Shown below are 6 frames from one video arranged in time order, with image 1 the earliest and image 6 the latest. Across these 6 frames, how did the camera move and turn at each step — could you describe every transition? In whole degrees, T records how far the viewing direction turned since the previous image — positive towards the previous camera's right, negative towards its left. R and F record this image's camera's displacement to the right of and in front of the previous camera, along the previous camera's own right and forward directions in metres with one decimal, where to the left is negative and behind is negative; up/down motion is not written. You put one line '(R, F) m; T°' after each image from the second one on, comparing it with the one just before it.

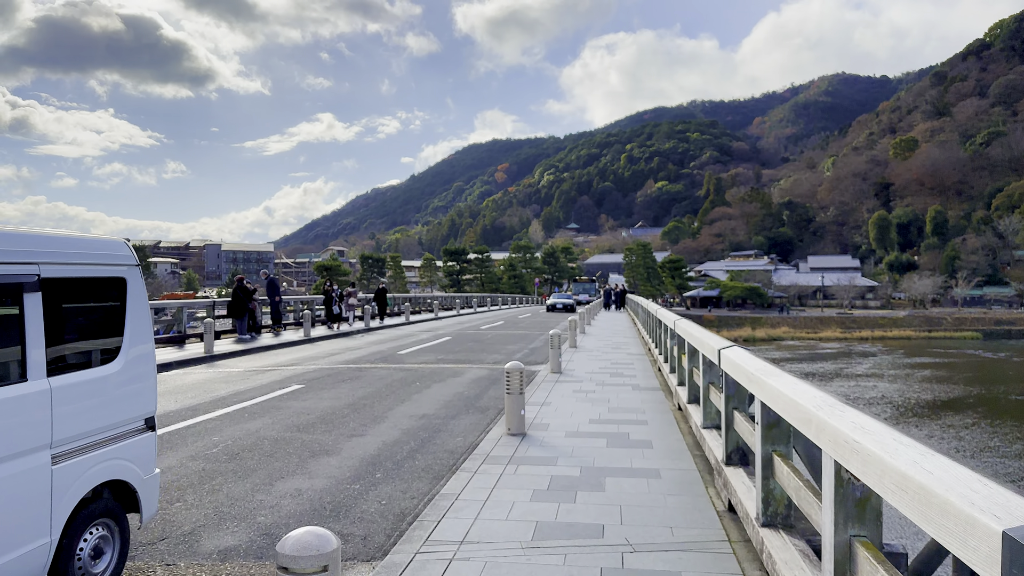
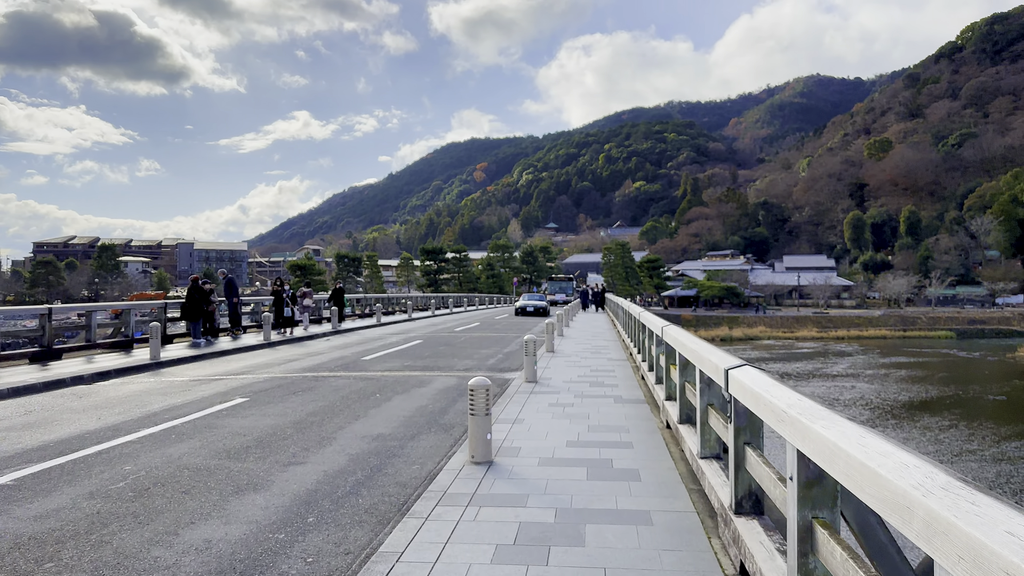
(+0.1, +0.7) m; +2°
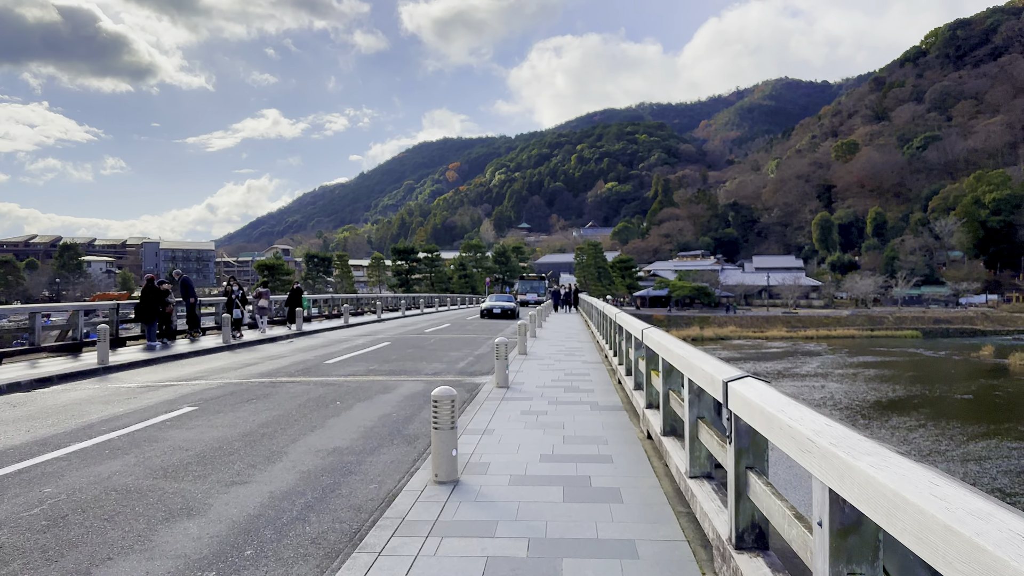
(0.0, +0.4) m; +3°
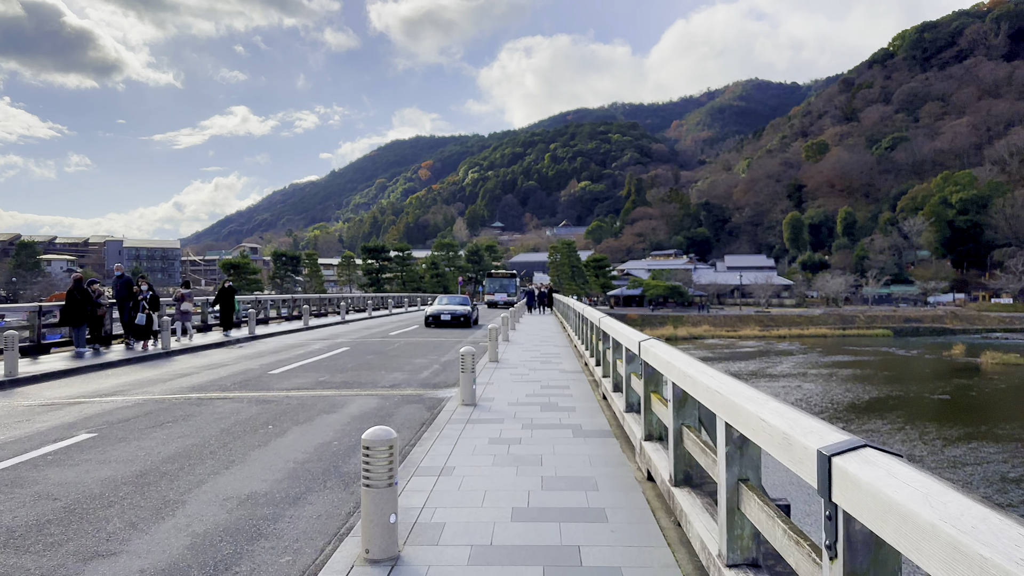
(+0.1, +1.1) m; +3°
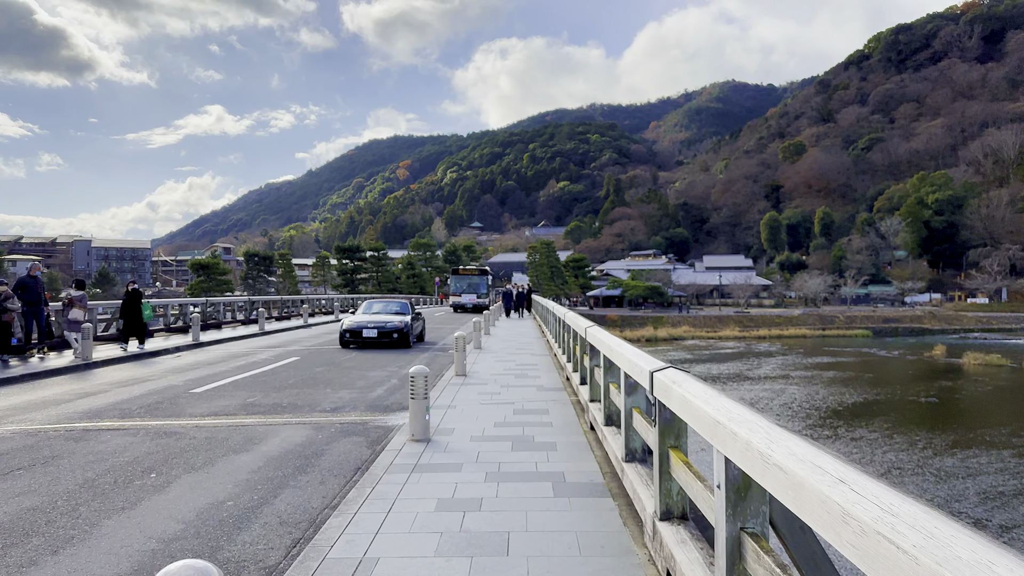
(+0.1, +1.3) m; +2°
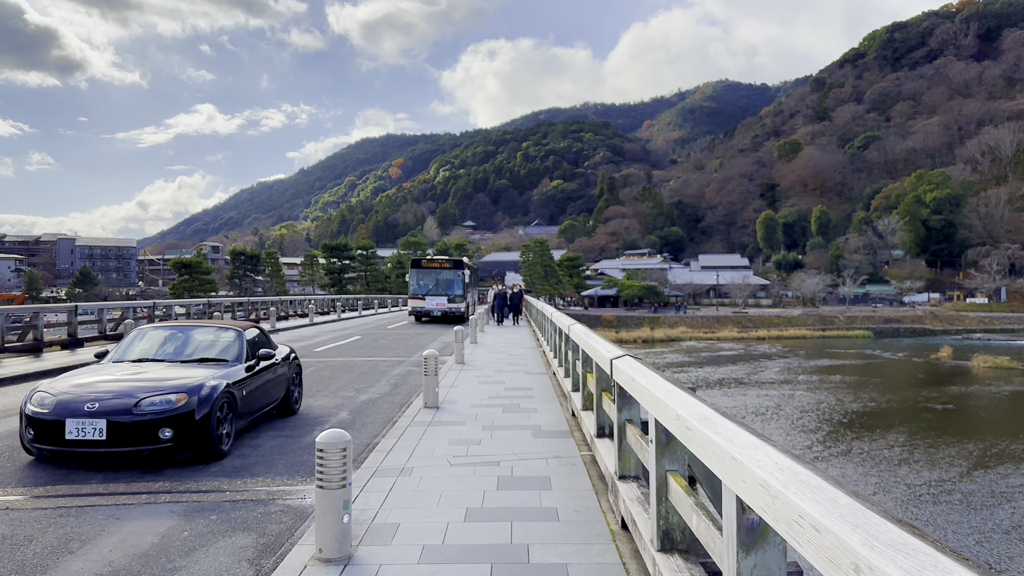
(+0.1, +2.0) m; +1°
